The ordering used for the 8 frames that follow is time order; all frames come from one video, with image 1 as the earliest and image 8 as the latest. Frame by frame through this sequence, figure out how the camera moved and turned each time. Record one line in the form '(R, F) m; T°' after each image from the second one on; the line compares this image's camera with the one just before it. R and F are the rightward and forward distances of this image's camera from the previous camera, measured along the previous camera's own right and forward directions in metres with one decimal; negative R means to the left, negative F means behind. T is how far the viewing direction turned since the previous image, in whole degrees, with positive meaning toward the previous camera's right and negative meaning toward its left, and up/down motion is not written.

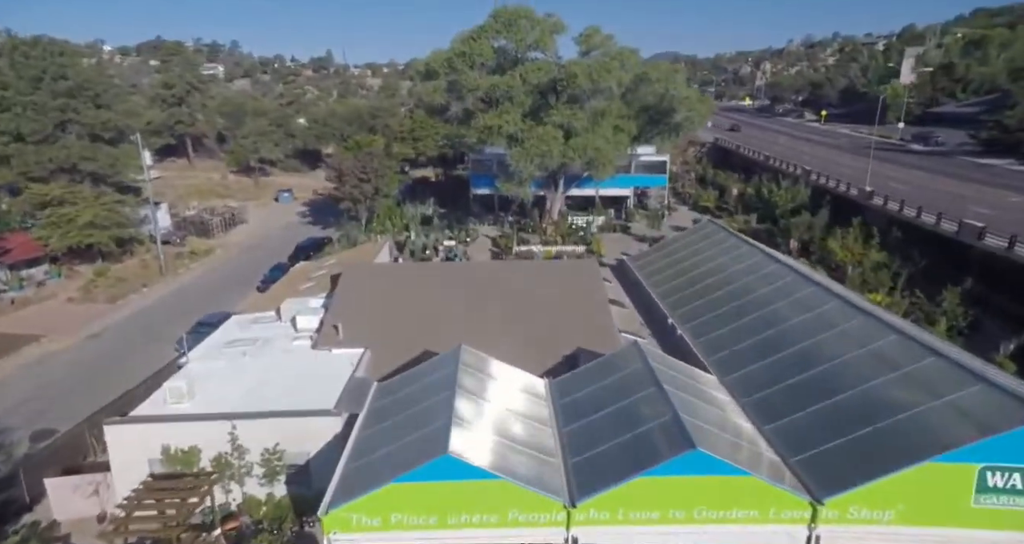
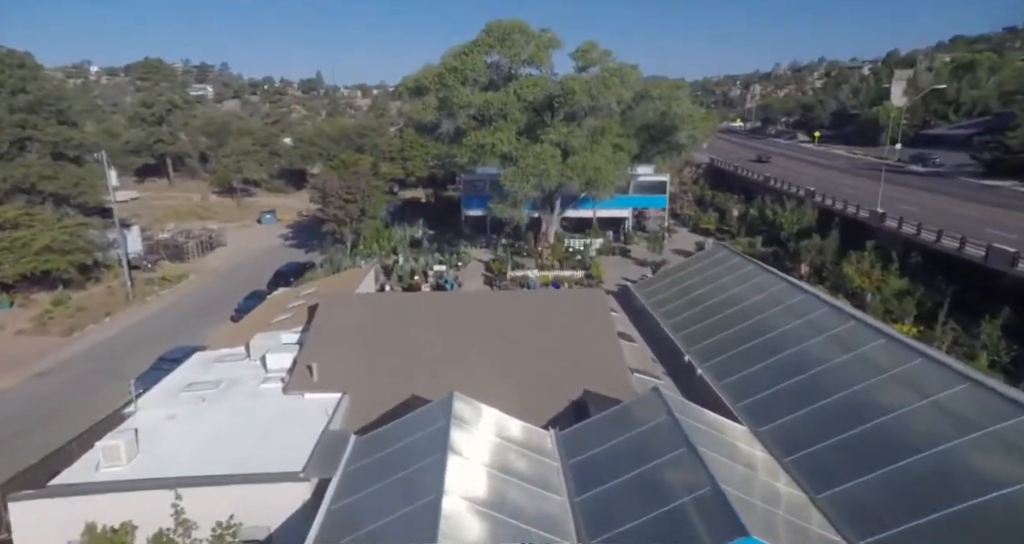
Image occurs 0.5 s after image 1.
(-0.2, +1.8) m; +1°
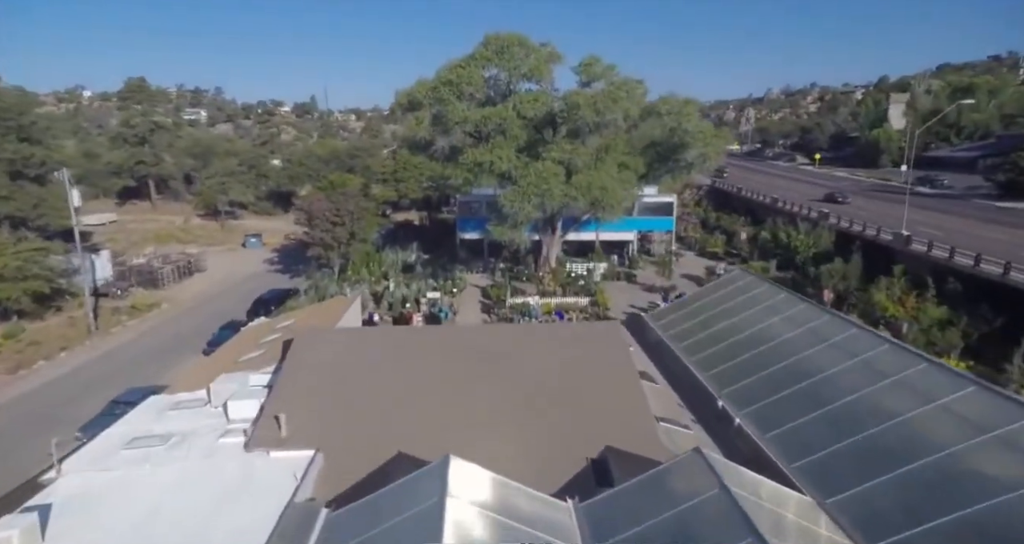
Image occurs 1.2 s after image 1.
(-0.2, +2.1) m; 0°
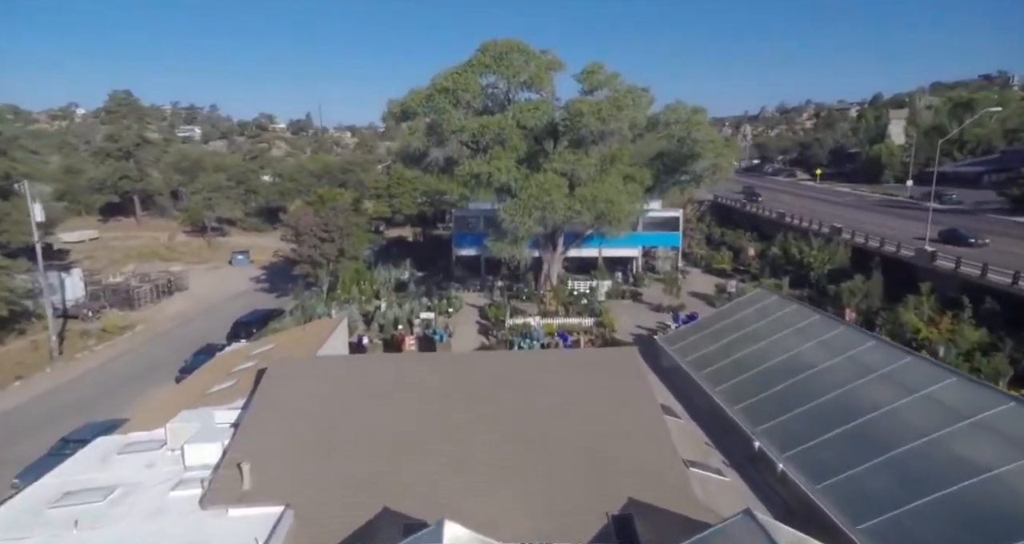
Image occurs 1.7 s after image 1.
(-0.1, +1.7) m; 0°
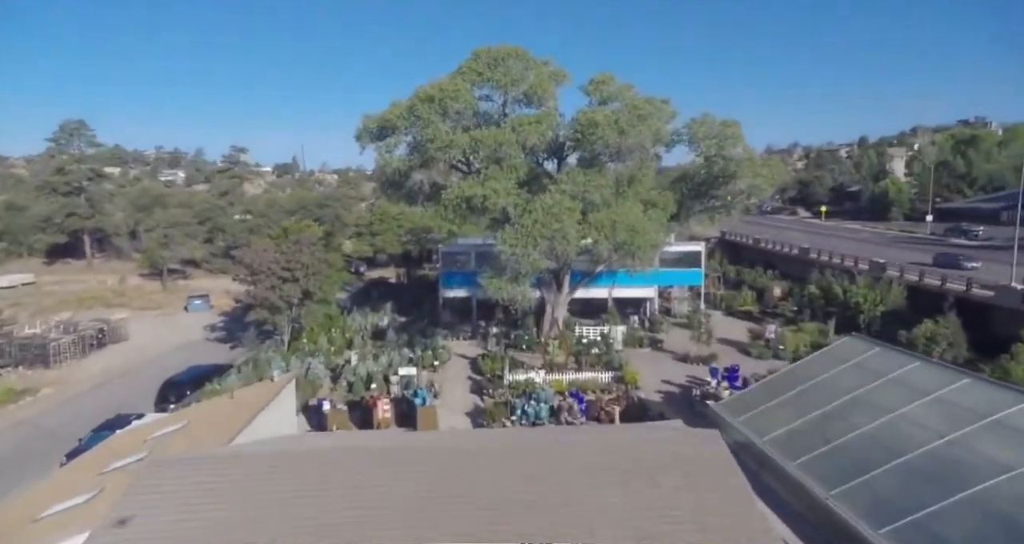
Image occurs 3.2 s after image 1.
(-0.3, +4.8) m; +1°
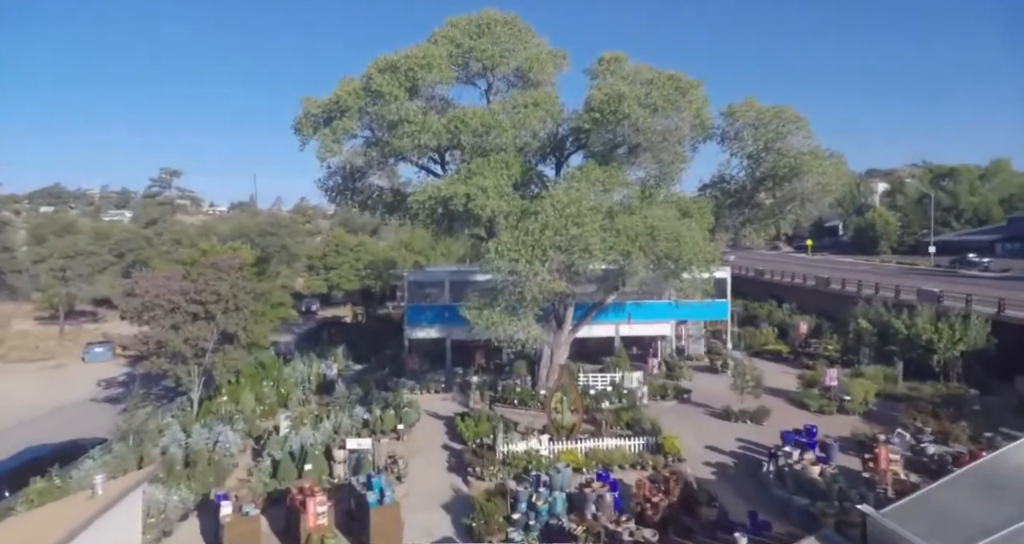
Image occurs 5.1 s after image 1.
(-0.7, +5.9) m; +3°
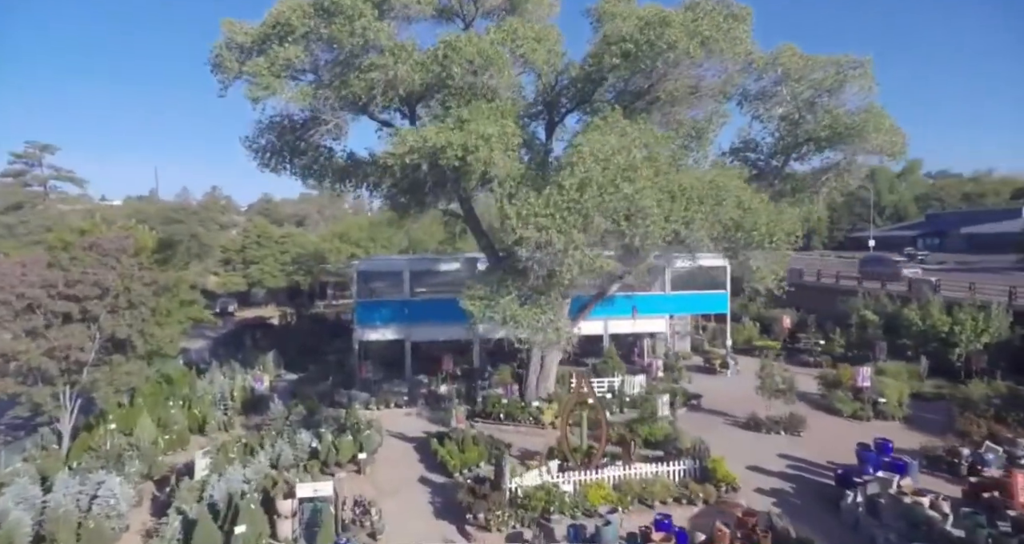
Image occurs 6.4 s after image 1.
(-1.6, +3.9) m; +7°
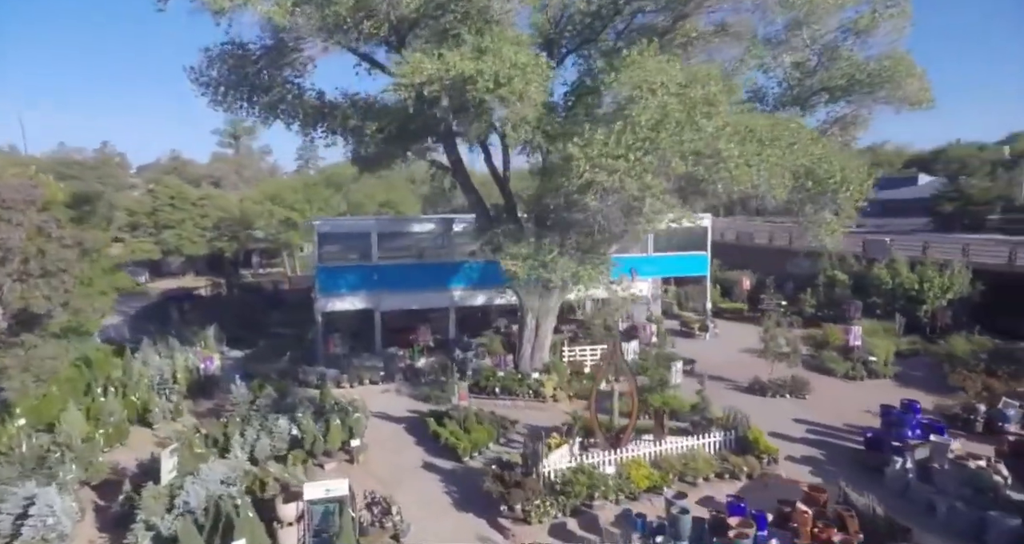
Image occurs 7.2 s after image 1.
(-1.9, +1.7) m; +8°
